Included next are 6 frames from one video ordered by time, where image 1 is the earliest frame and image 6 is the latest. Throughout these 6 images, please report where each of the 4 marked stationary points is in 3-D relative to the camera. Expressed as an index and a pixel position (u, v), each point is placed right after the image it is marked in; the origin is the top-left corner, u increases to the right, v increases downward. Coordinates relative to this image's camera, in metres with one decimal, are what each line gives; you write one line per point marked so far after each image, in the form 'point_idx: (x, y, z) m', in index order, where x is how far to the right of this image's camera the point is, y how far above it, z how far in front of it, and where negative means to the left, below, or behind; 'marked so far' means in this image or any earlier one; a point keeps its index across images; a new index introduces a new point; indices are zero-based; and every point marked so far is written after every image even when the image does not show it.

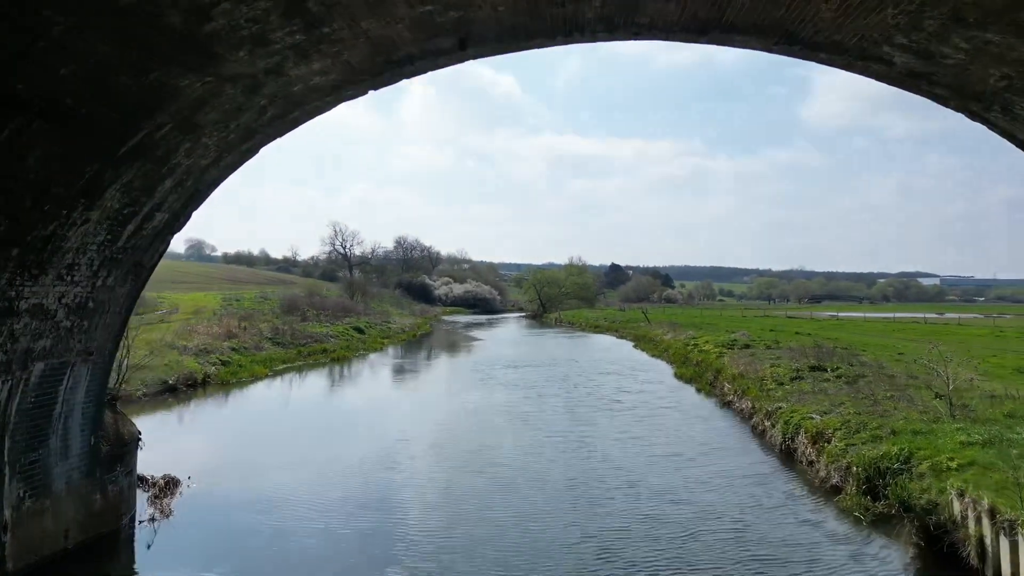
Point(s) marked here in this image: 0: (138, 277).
0: (-4.6, +0.1, +8.0) m
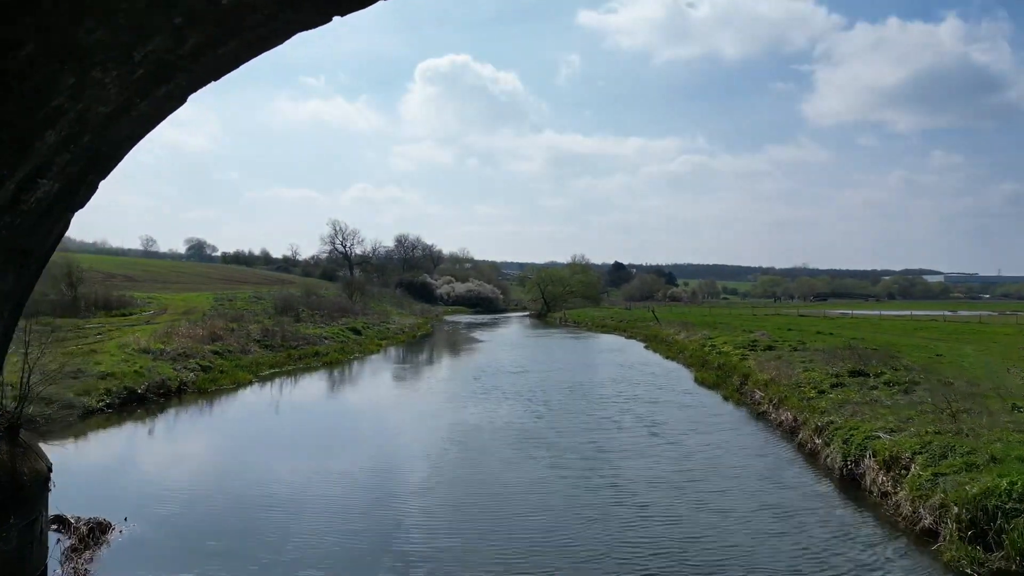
0: (-4.4, +0.2, +6.0) m
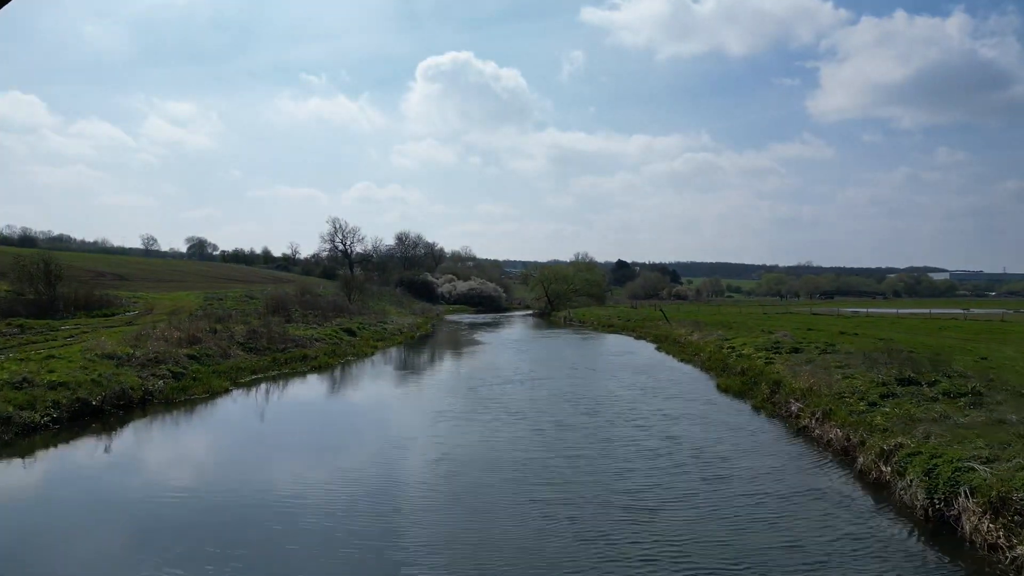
0: (-4.4, +0.2, +3.9) m
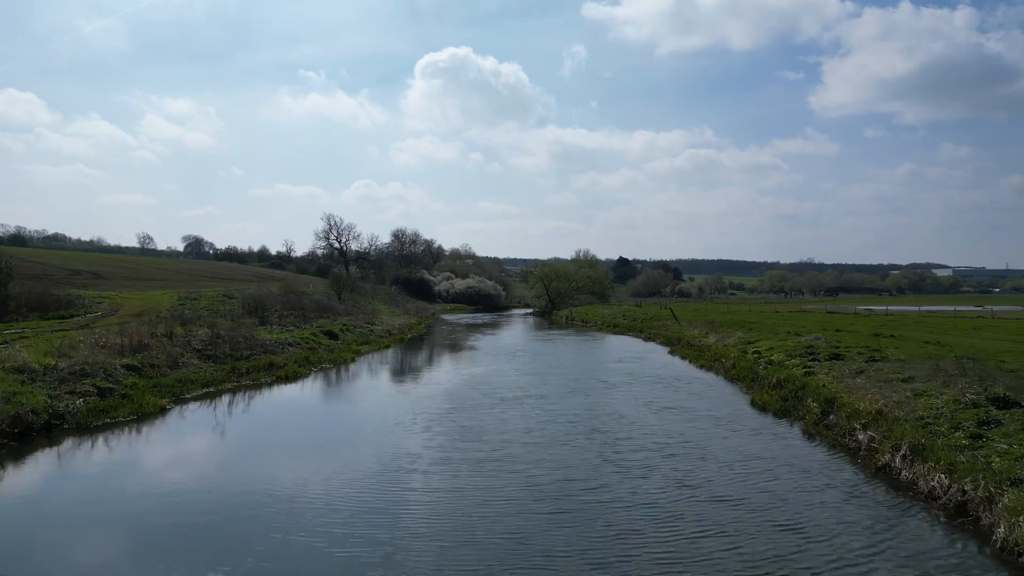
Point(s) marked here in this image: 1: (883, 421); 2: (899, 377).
0: (-4.6, +0.2, +0.5) m
1: (+7.0, -2.5, +12.5) m
2: (+9.5, -2.2, +16.2) m
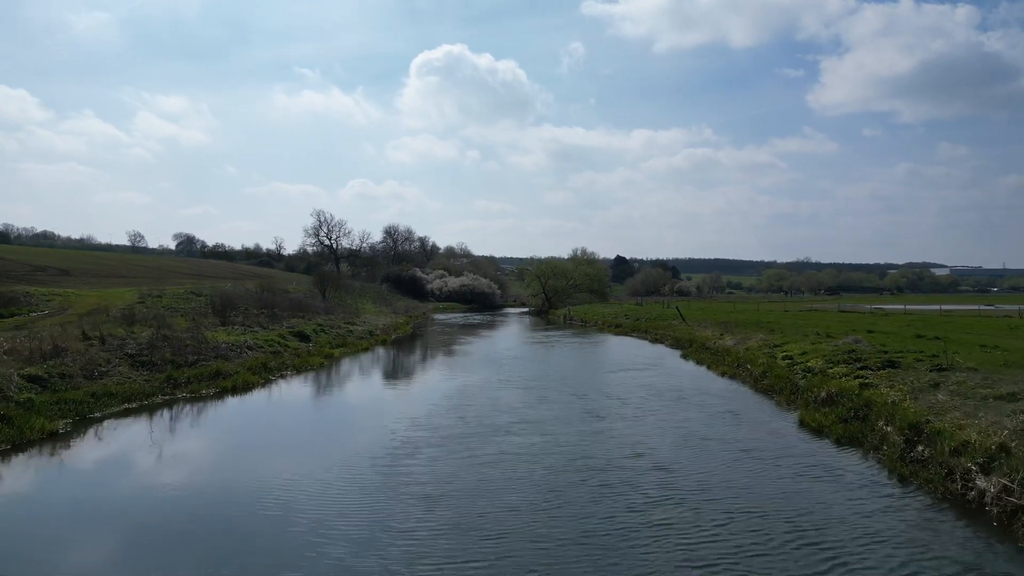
0: (-4.7, +0.3, -3.1) m
1: (+6.8, -2.4, +8.9) m
2: (+9.3, -2.0, +12.7) m
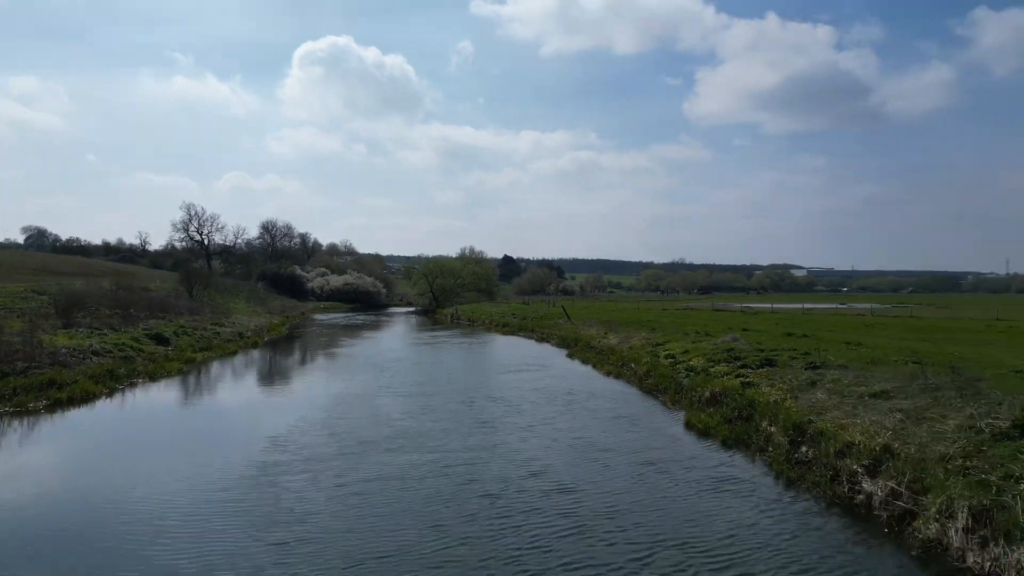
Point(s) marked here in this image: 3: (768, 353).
0: (-4.1, +0.3, -4.9) m
1: (+5.2, -2.4, +8.8) m
2: (+7.0, -2.0, +13.0) m
3: (+7.7, -1.9, +19.8) m
